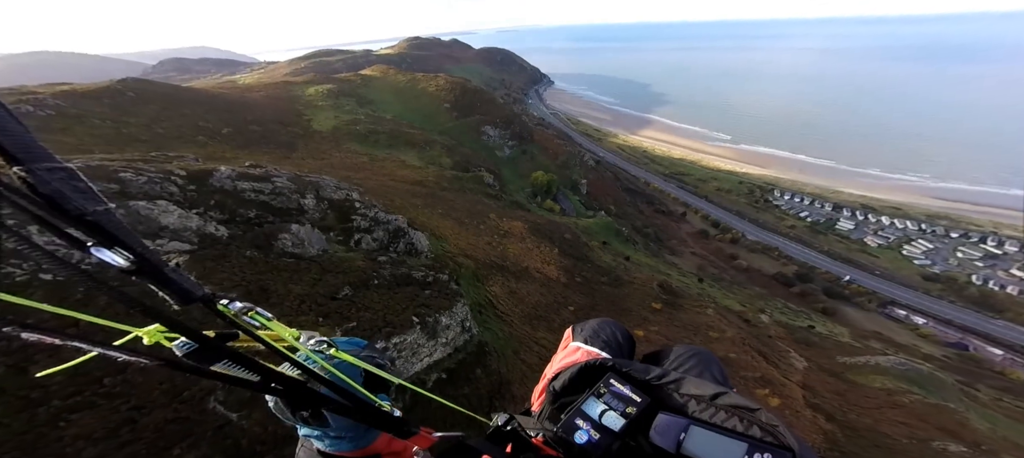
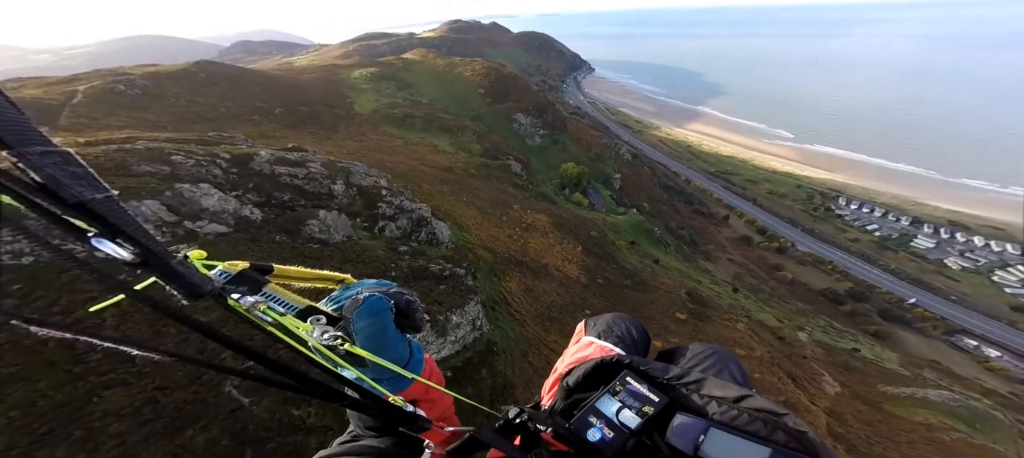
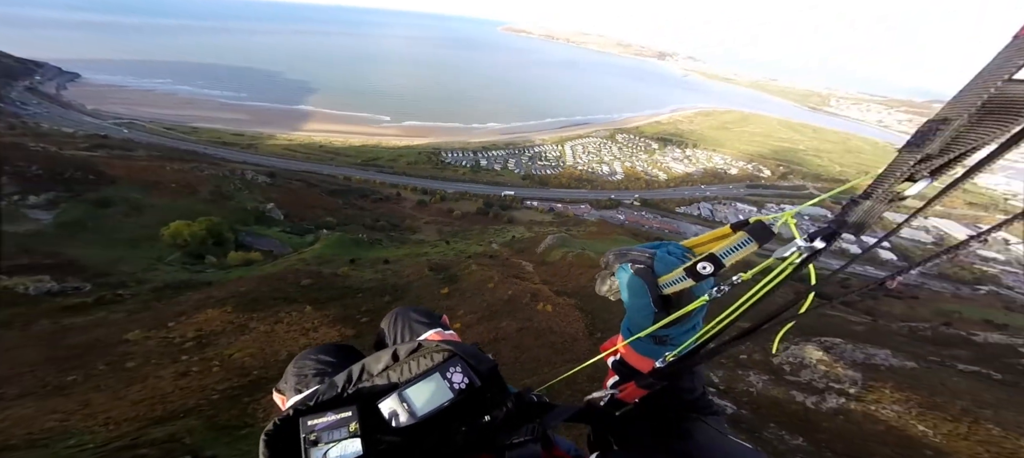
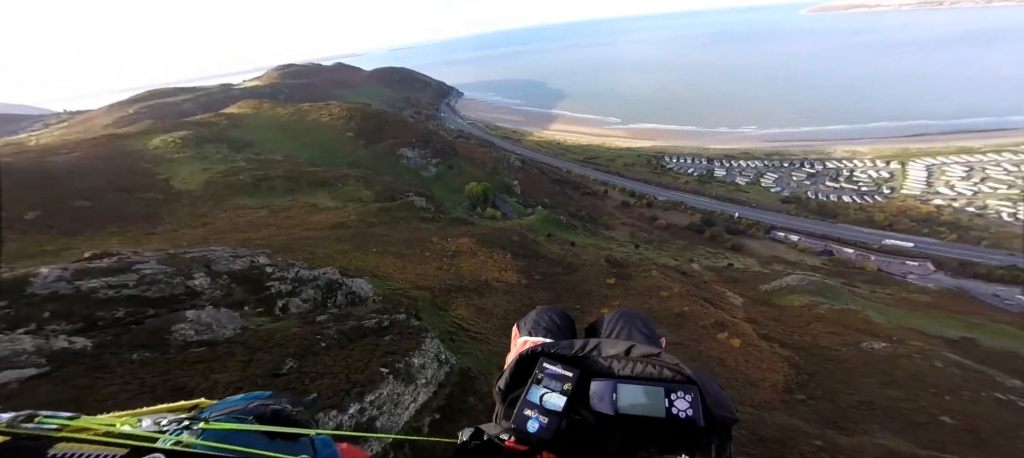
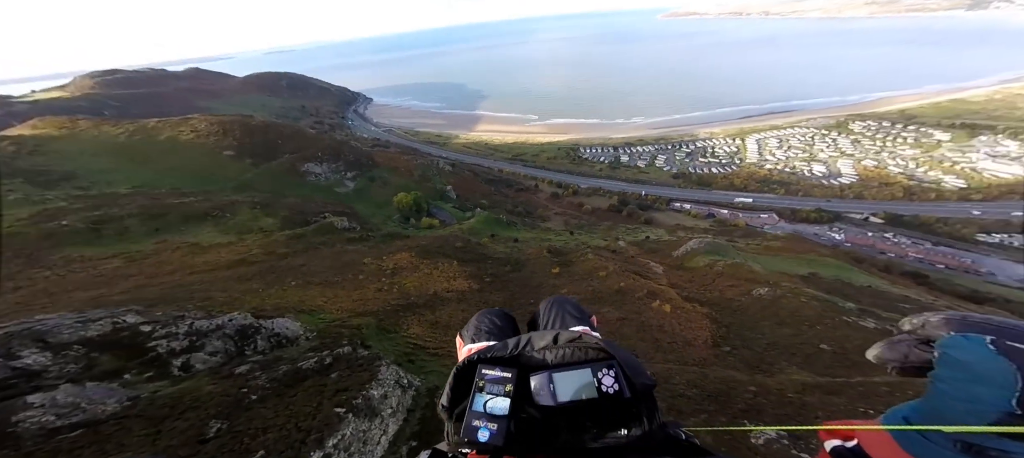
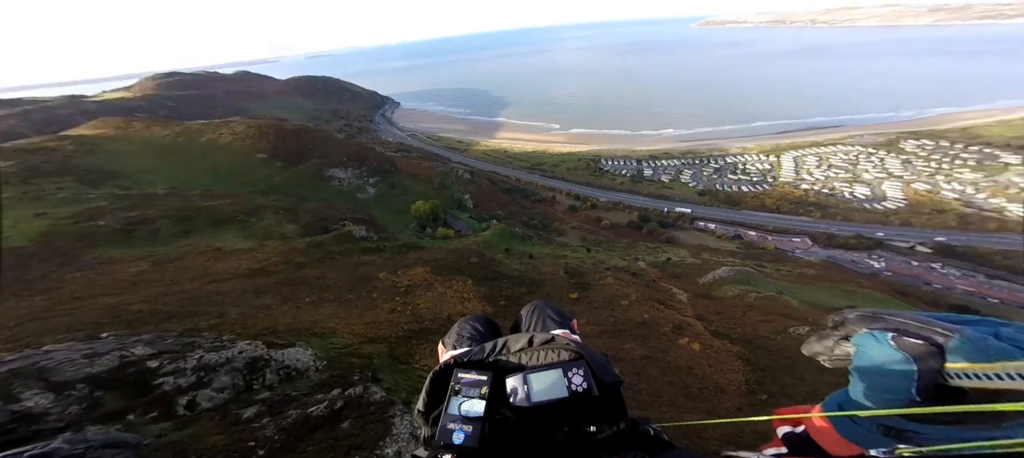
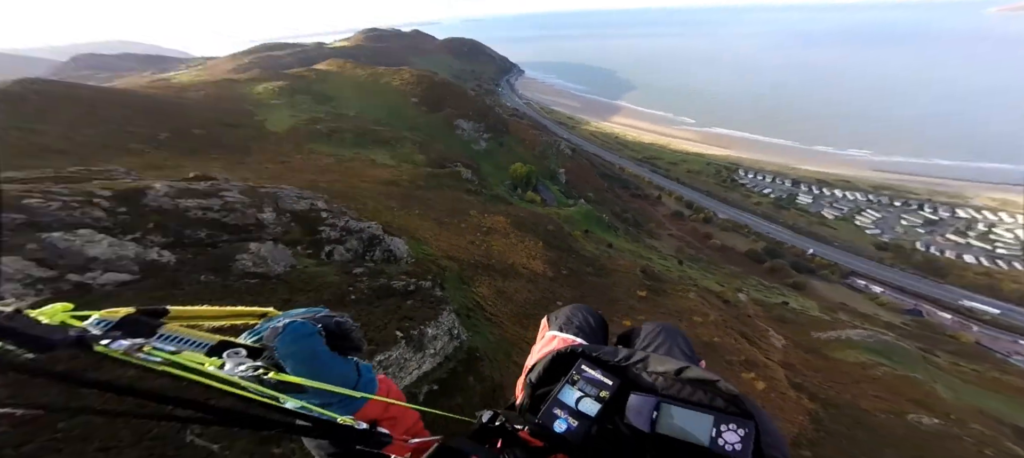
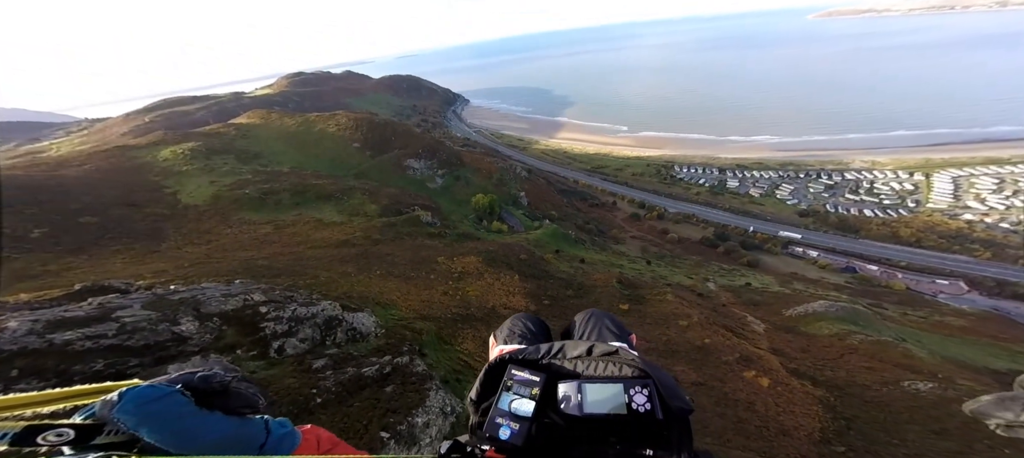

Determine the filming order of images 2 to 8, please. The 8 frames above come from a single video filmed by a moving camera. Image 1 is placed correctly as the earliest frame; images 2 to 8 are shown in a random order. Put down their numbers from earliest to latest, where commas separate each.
4, 5, 7, 2, 8, 6, 3
